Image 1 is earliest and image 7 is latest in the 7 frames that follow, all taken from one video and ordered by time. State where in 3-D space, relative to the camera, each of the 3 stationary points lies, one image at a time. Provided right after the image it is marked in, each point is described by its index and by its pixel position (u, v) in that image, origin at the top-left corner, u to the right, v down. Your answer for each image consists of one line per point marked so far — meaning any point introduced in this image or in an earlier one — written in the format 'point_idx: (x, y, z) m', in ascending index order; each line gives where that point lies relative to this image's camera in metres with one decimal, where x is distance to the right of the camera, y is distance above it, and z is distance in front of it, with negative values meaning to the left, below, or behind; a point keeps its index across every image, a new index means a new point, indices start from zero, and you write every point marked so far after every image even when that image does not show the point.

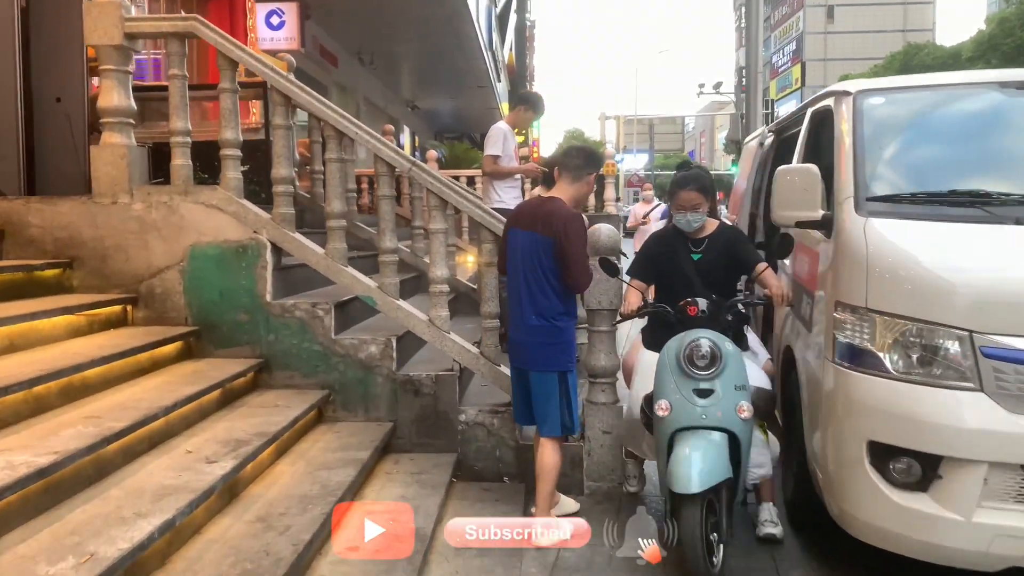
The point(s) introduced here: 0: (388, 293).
0: (-0.7, 0.0, +4.4) m
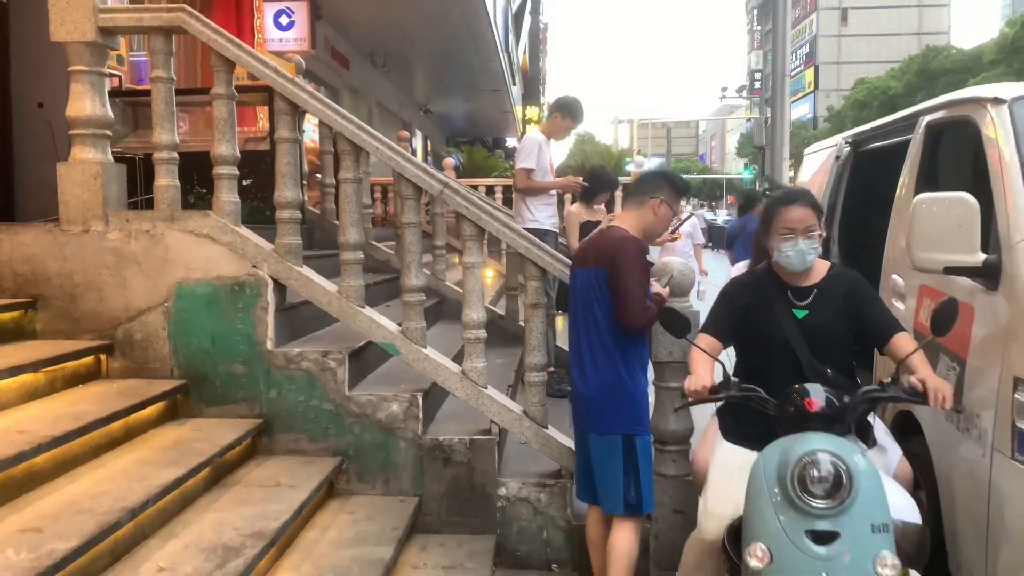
0: (-0.5, -0.2, +3.6) m
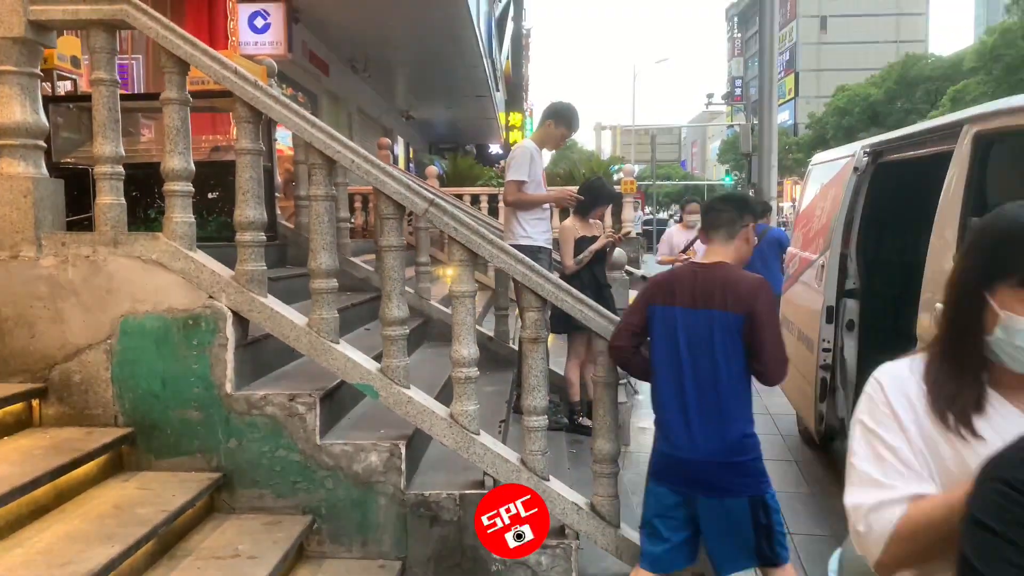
0: (-0.5, -0.4, +3.2) m
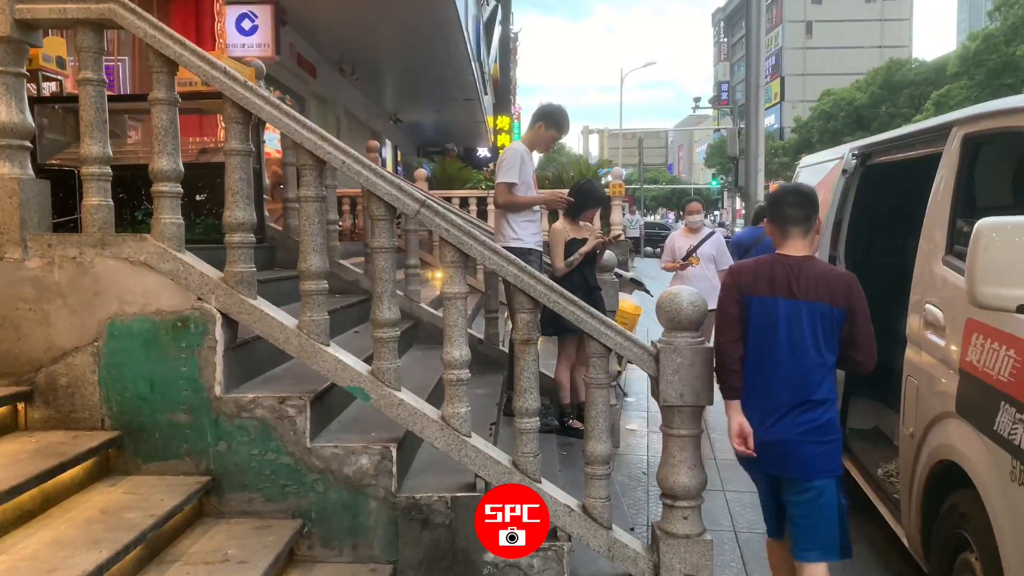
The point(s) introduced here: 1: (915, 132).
0: (-0.5, -0.4, +3.2) m
1: (+1.9, +0.8, +3.9) m
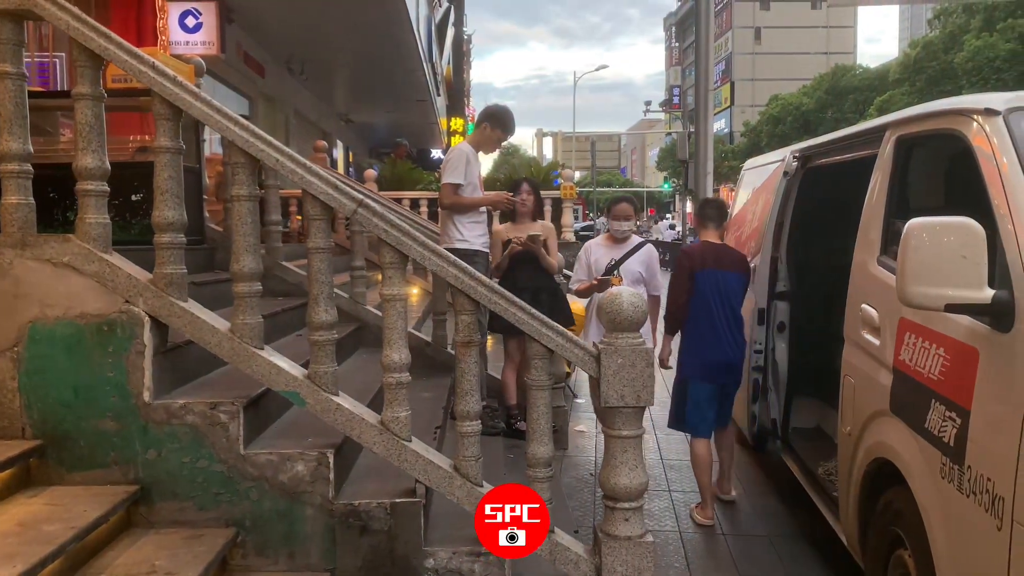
0: (-0.7, -0.4, +3.1) m
1: (+1.7, +0.7, +3.9) m
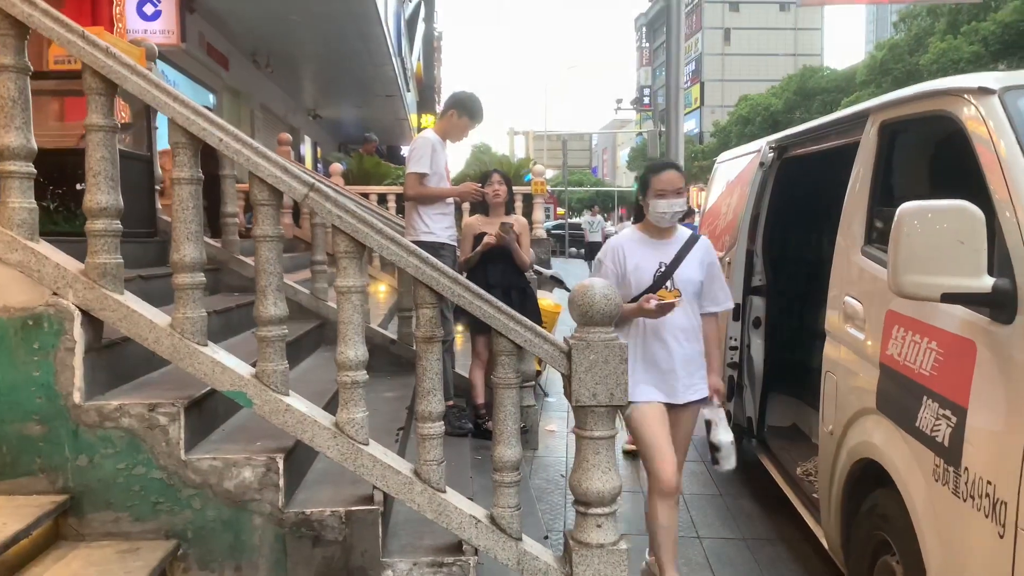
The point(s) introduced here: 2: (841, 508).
0: (-0.9, -0.3, +2.9) m
1: (+1.5, +0.8, +3.8) m
2: (+1.3, -0.9, +3.1) m
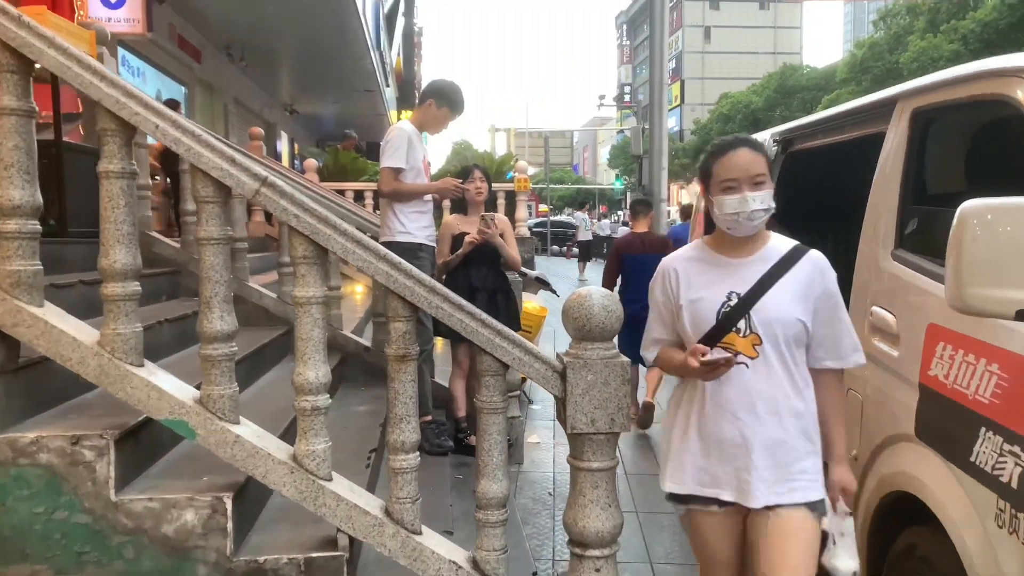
0: (-0.9, -0.4, +2.5) m
1: (+1.4, +0.8, +3.4) m
2: (+1.2, -0.9, +2.8) m
